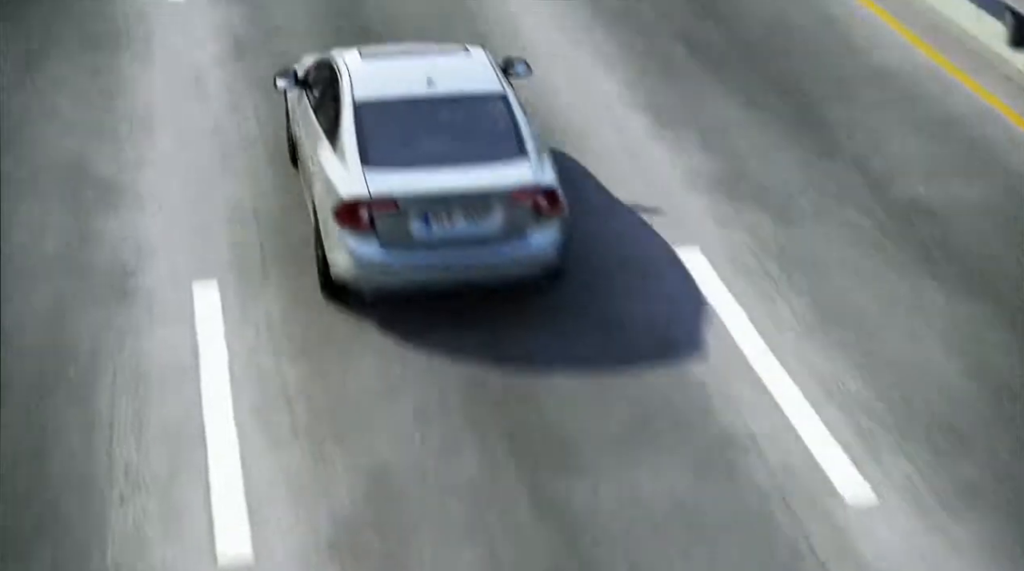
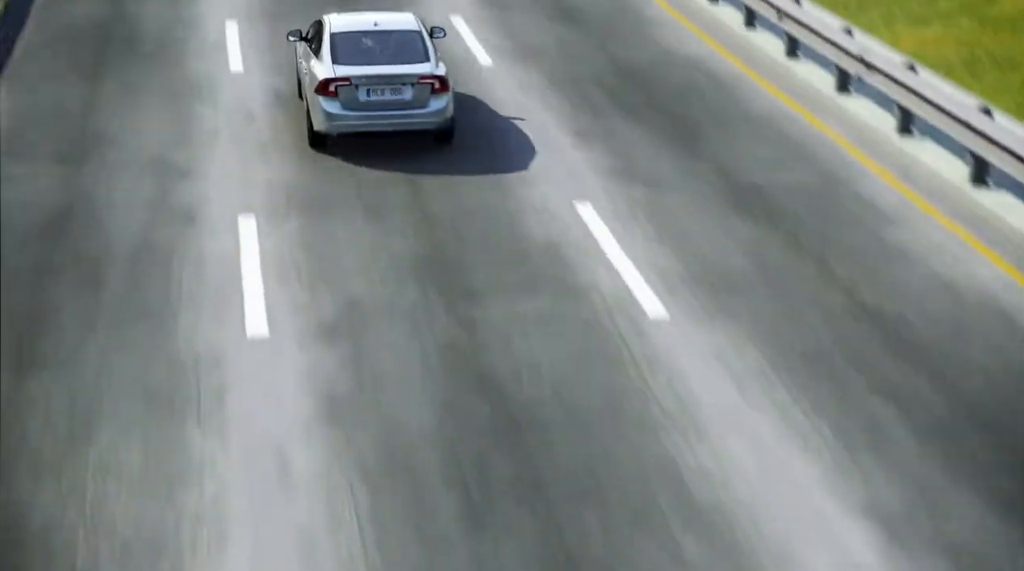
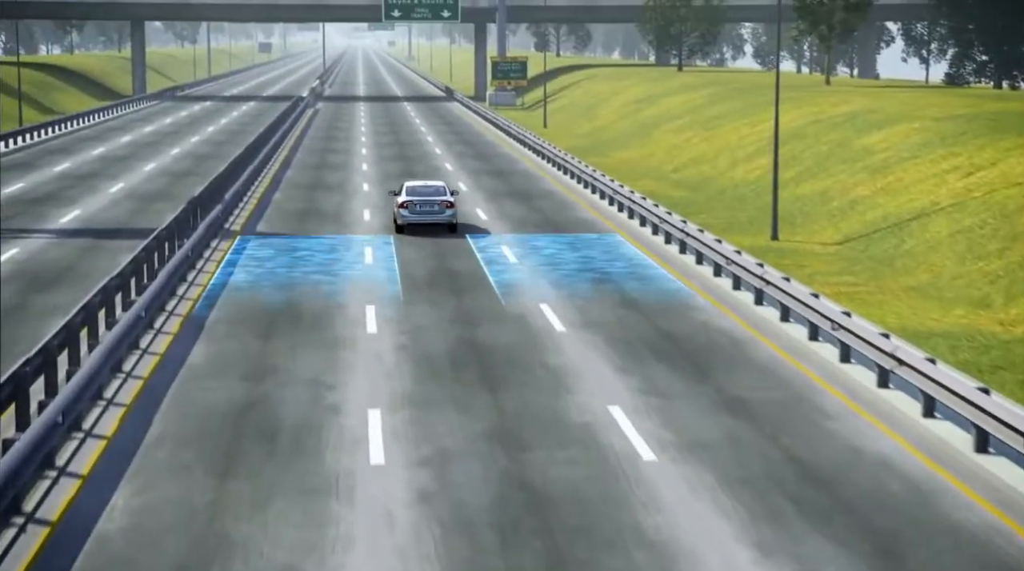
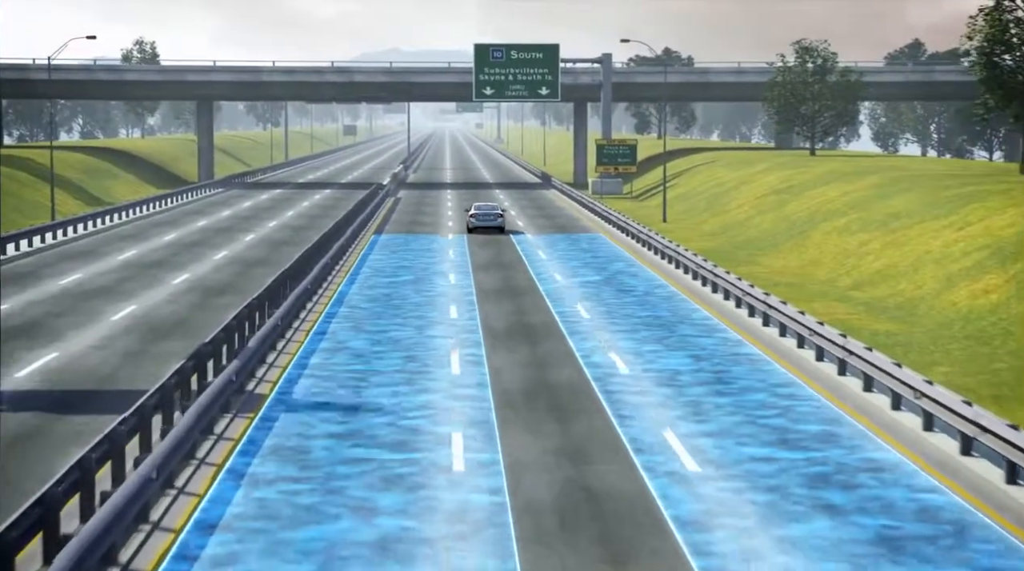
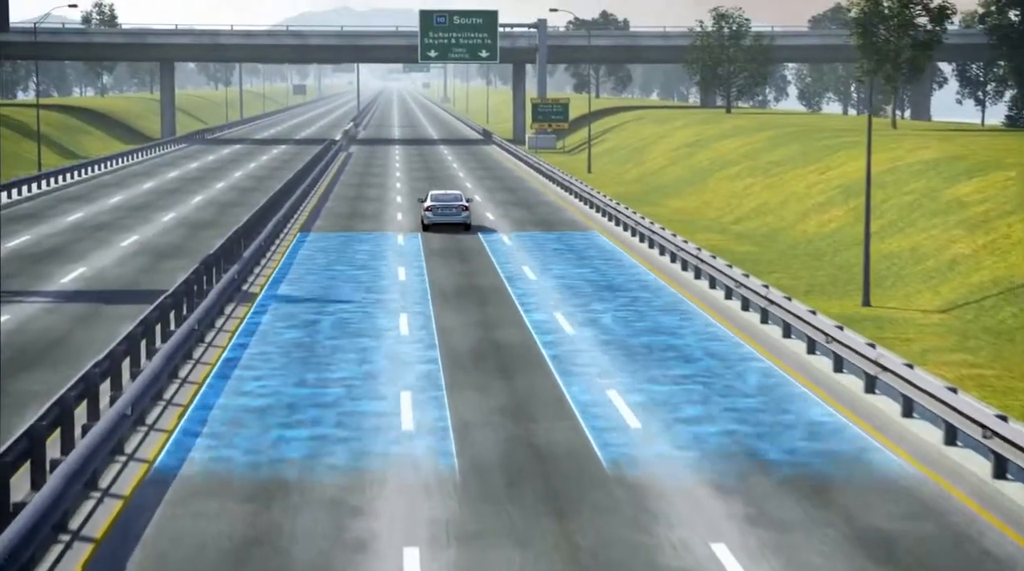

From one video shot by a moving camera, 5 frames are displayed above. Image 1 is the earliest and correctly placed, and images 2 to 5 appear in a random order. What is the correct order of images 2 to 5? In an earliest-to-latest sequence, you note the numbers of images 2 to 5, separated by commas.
2, 3, 5, 4
